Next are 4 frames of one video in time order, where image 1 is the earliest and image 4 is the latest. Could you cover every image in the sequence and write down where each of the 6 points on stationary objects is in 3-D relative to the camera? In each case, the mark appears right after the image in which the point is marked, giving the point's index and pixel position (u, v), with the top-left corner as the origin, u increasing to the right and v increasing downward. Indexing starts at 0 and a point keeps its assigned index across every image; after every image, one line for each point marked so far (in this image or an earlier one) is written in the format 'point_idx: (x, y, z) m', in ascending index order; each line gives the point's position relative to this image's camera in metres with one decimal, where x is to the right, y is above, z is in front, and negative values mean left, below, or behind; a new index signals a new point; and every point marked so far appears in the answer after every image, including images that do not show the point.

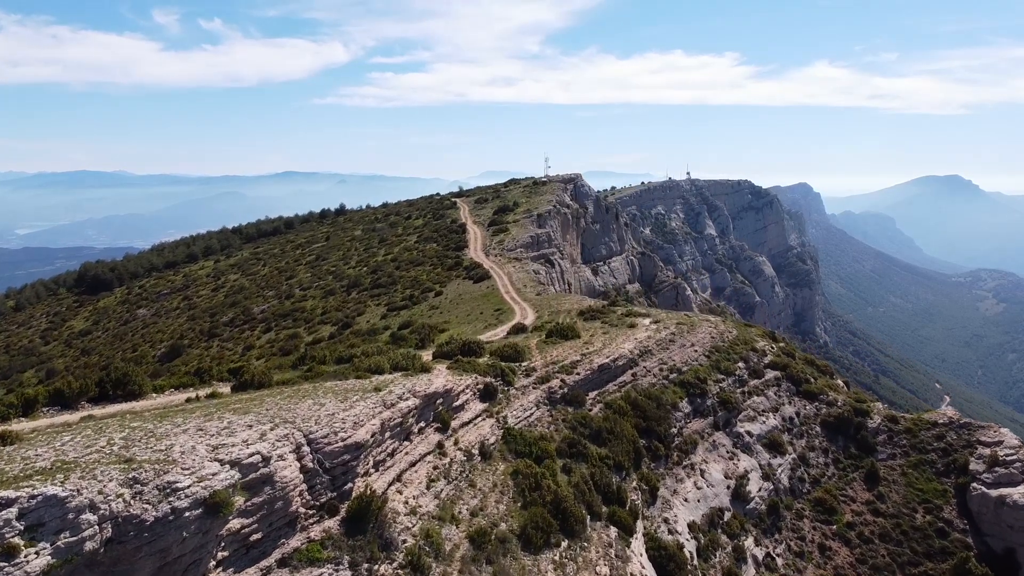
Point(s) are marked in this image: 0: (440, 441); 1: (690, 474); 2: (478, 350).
0: (-1.8, -3.8, +13.2) m
1: (+6.1, -6.4, +18.2) m
2: (-1.2, -2.2, +18.8) m
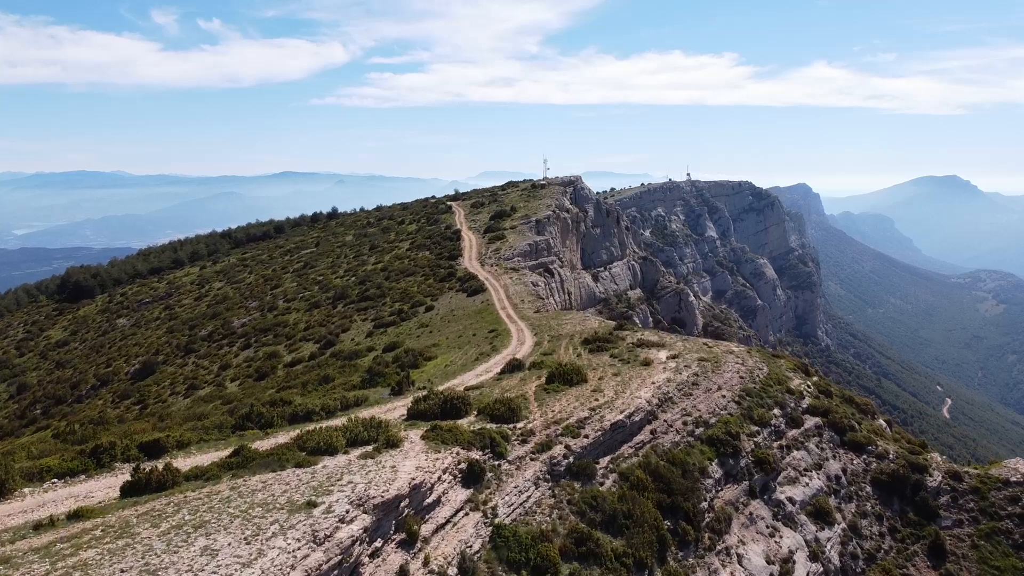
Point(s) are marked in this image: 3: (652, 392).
0: (-2.0, -5.0, +9.6) m
1: (+5.9, -7.6, +14.7) m
2: (-1.4, -3.4, +15.3) m
3: (+4.7, -3.5, +17.9) m
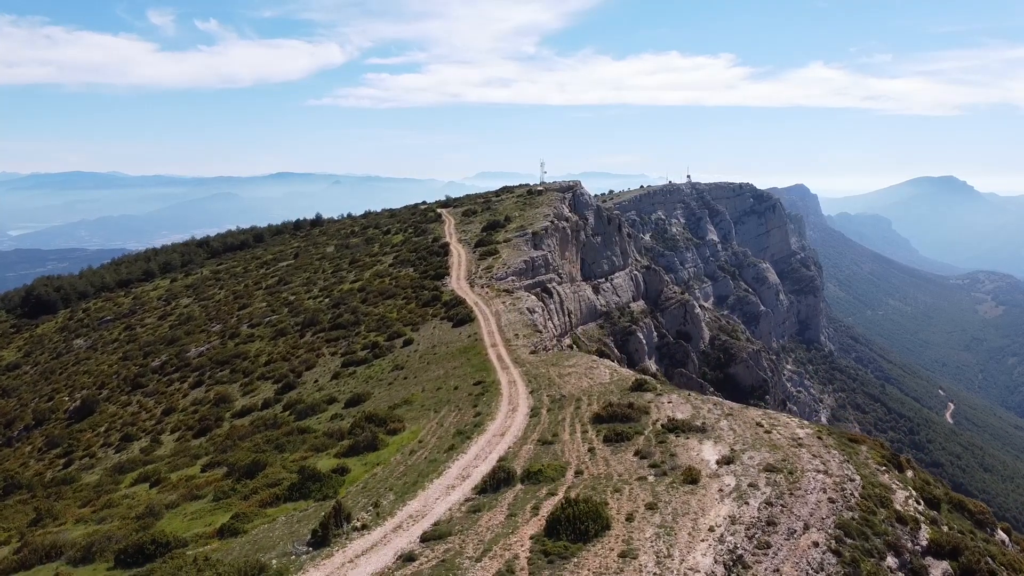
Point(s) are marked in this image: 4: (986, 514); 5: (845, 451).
0: (-2.3, -7.2, +3.2) m
1: (+5.5, -9.8, +8.2) m
2: (-1.8, -5.6, +8.8) m
3: (+4.3, -5.7, +11.4) m
4: (+15.6, -7.4, +17.4) m
5: (+10.9, -5.3, +17.3) m
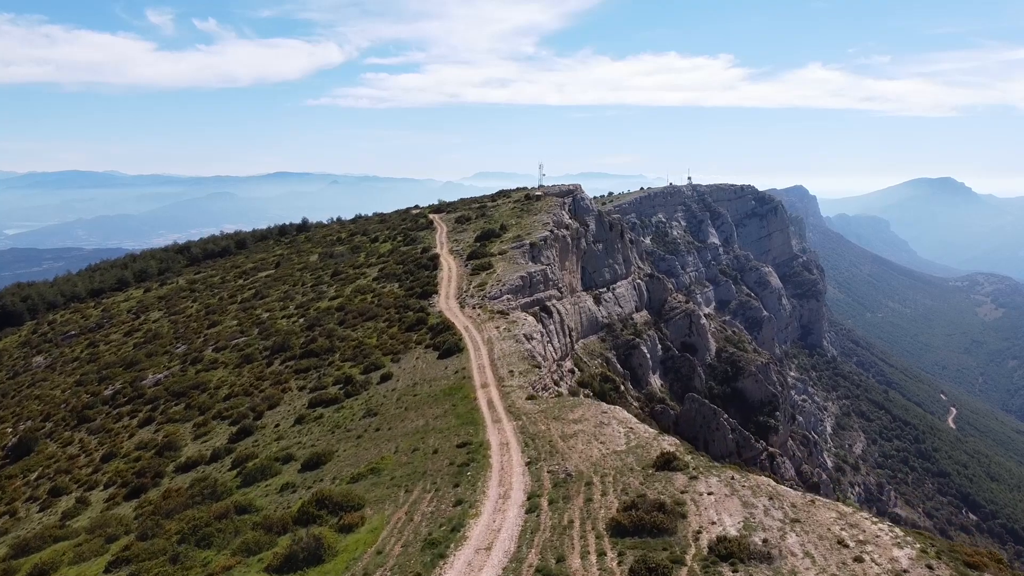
0: (-2.5, -8.9, -2.1) m
1: (+5.3, -11.5, +3.0) m
2: (-2.0, -7.3, +3.6) m
3: (+4.1, -7.4, +6.2) m
4: (+15.3, -9.2, +12.3) m
5: (+10.6, -7.0, +12.1) m
